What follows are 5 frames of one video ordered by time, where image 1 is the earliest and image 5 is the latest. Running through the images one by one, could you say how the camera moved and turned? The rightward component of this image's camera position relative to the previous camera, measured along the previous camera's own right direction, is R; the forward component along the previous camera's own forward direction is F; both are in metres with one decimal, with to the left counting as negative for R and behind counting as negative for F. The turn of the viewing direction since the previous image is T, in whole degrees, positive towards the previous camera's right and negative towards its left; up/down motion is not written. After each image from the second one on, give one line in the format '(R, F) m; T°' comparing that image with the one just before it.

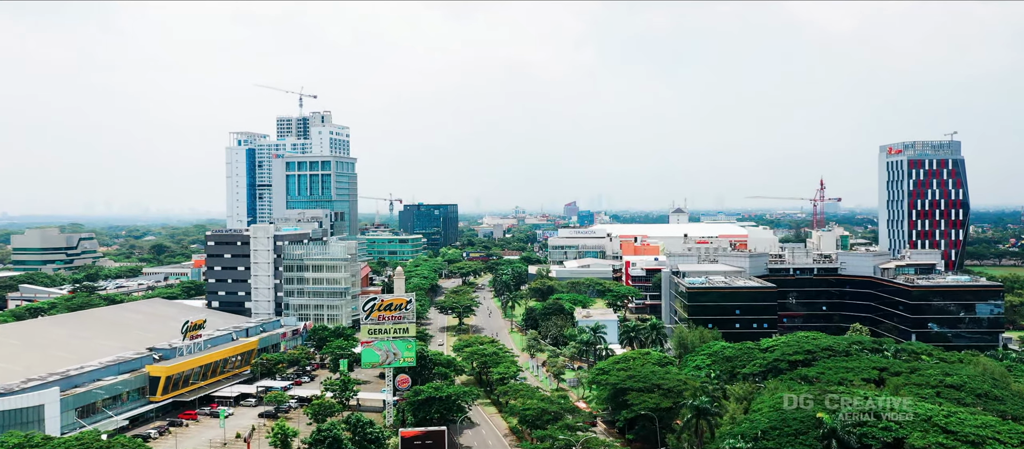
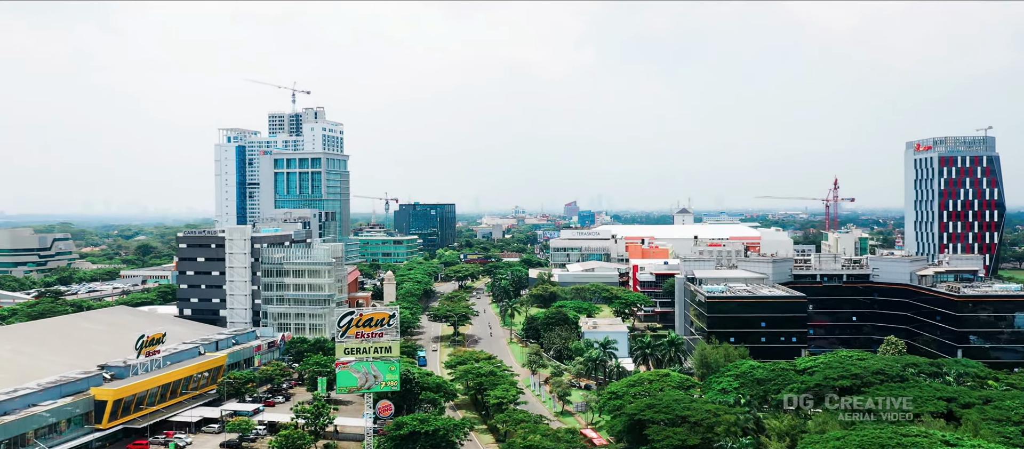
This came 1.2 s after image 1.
(0.0, +7.5) m; 0°
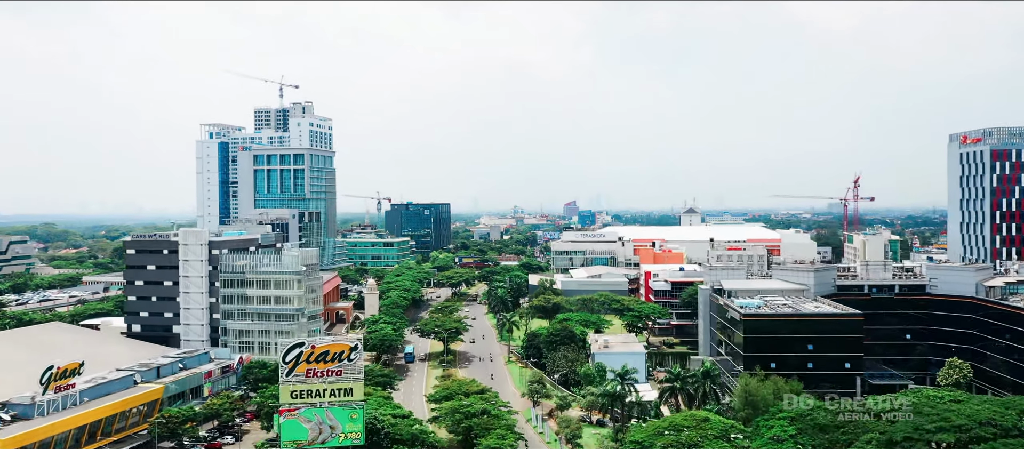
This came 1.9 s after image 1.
(+0.1, +10.7) m; 0°
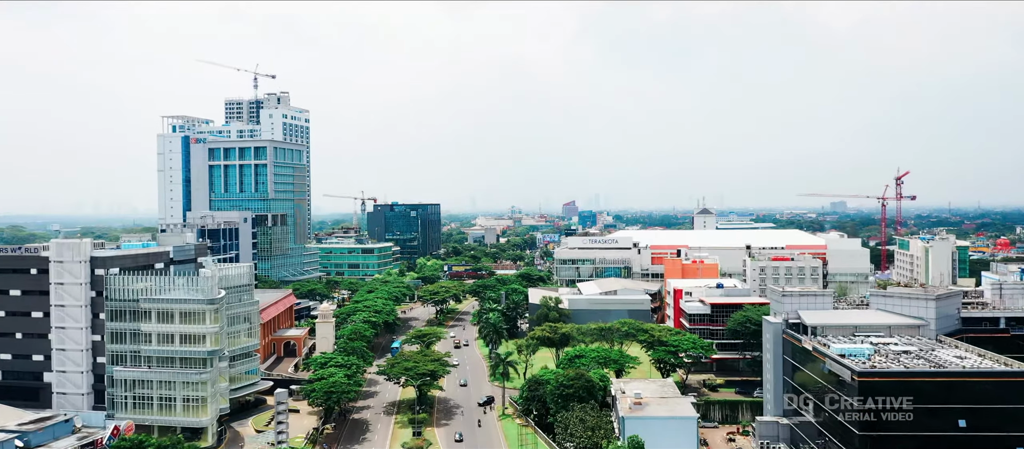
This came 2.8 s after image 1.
(+0.2, +18.8) m; 0°
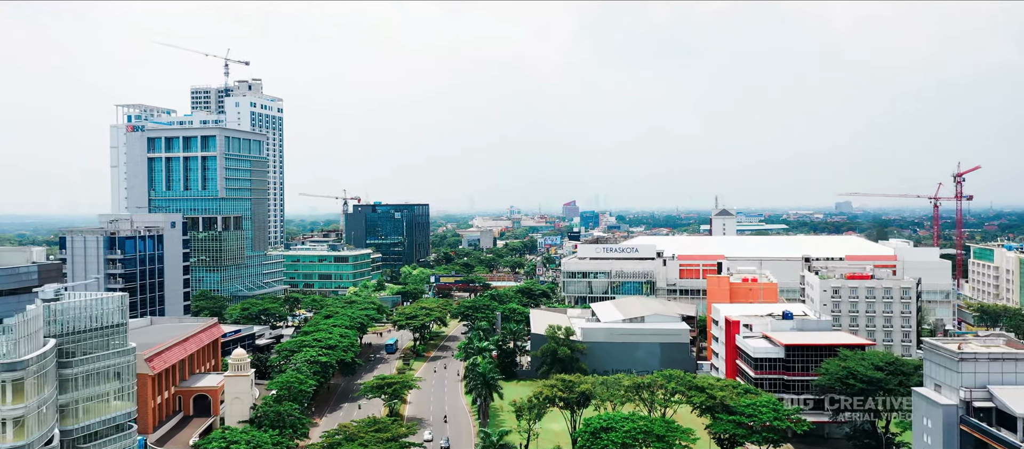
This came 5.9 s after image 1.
(+0.1, +19.2) m; 0°
